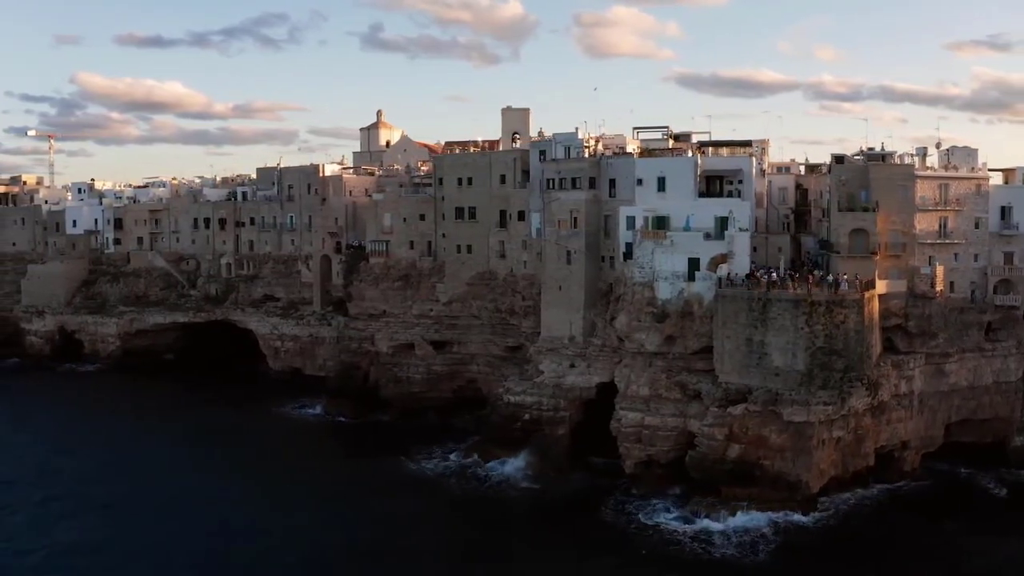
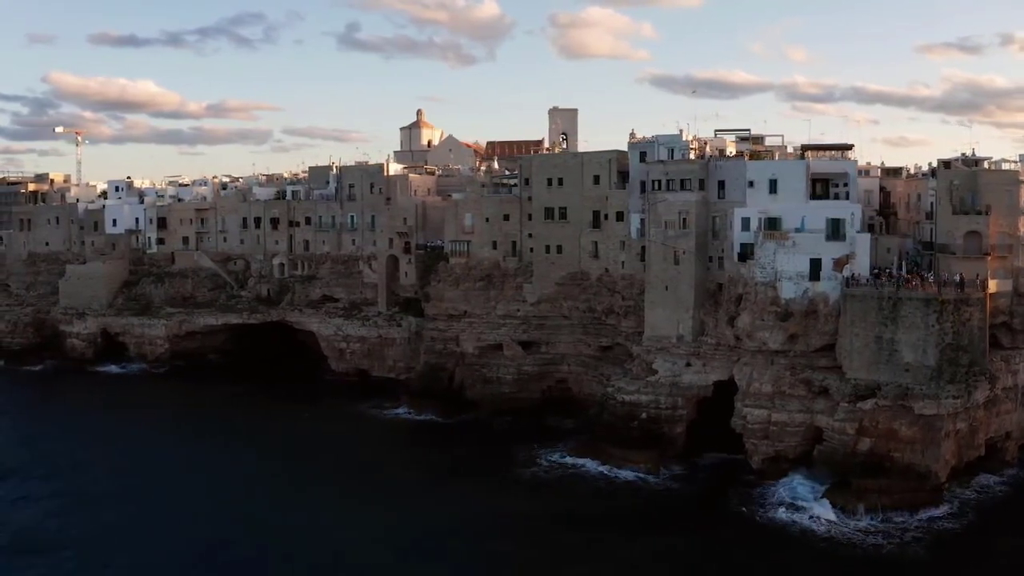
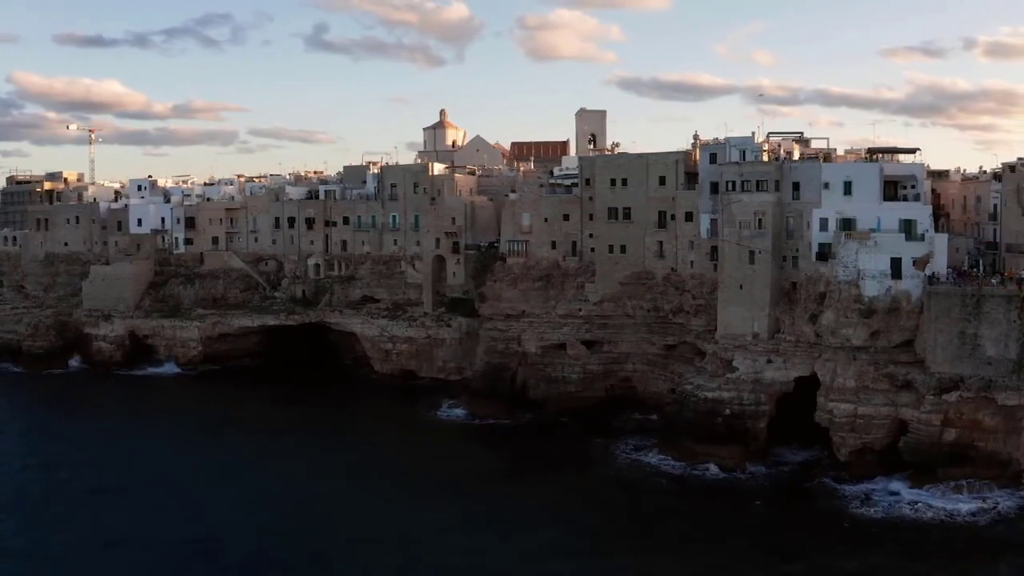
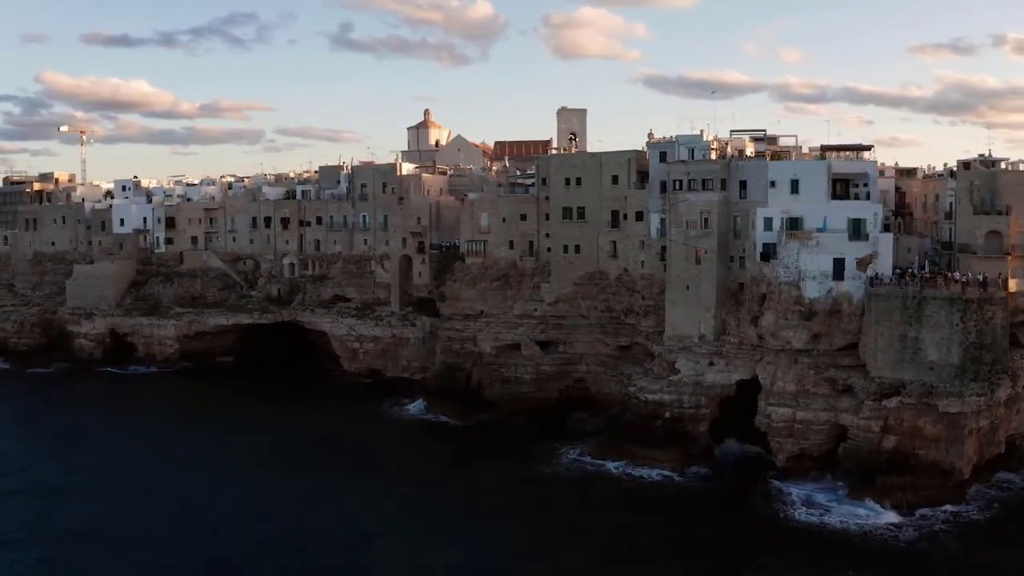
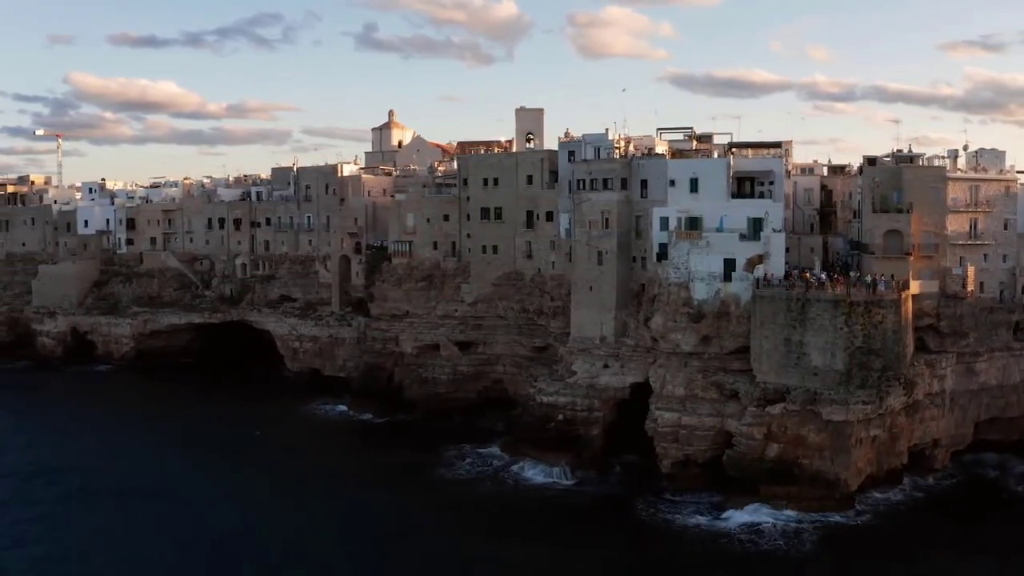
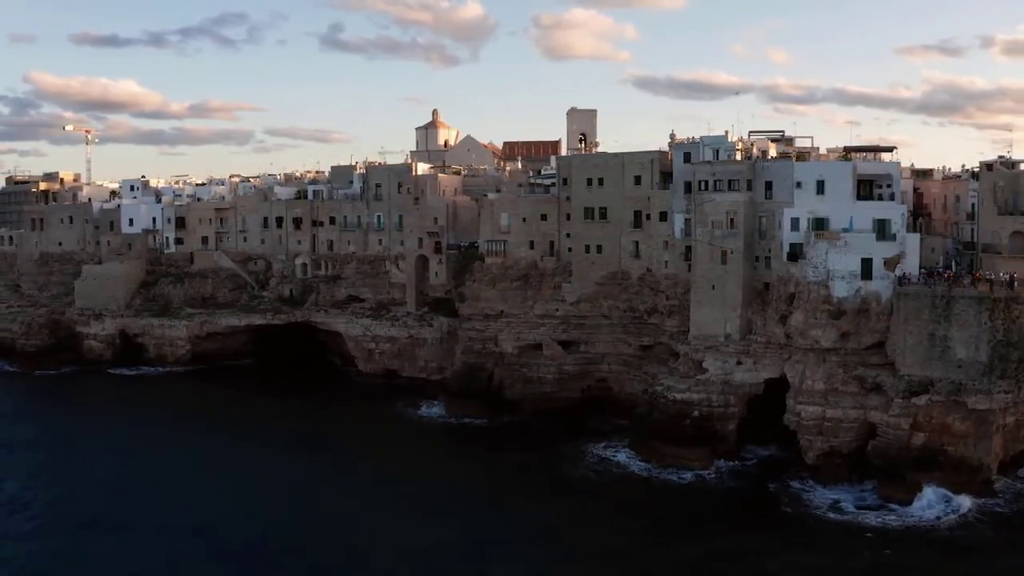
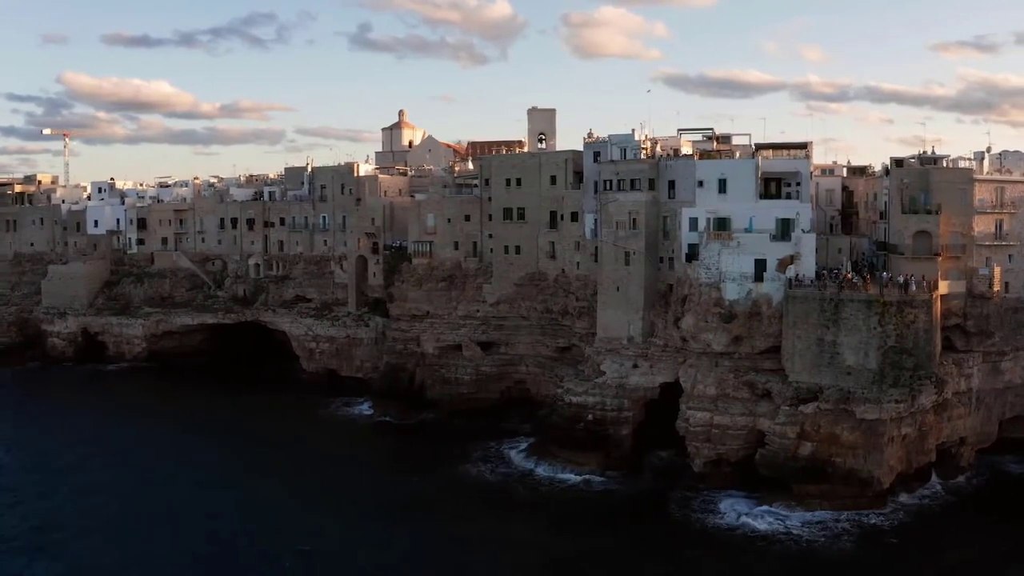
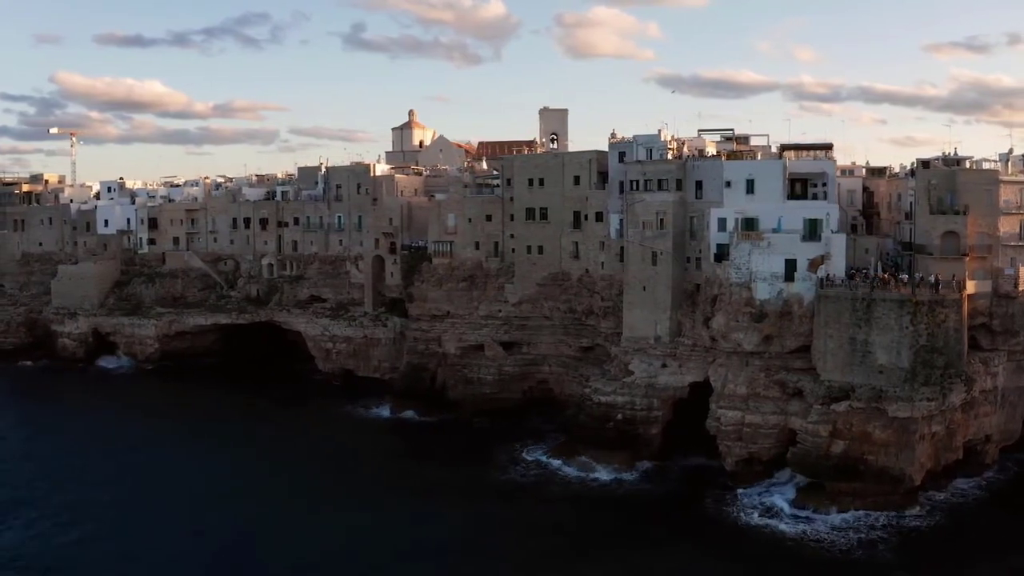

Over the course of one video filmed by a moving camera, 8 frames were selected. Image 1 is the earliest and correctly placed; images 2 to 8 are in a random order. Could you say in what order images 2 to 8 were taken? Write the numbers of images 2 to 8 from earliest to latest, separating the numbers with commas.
5, 7, 8, 2, 4, 6, 3
